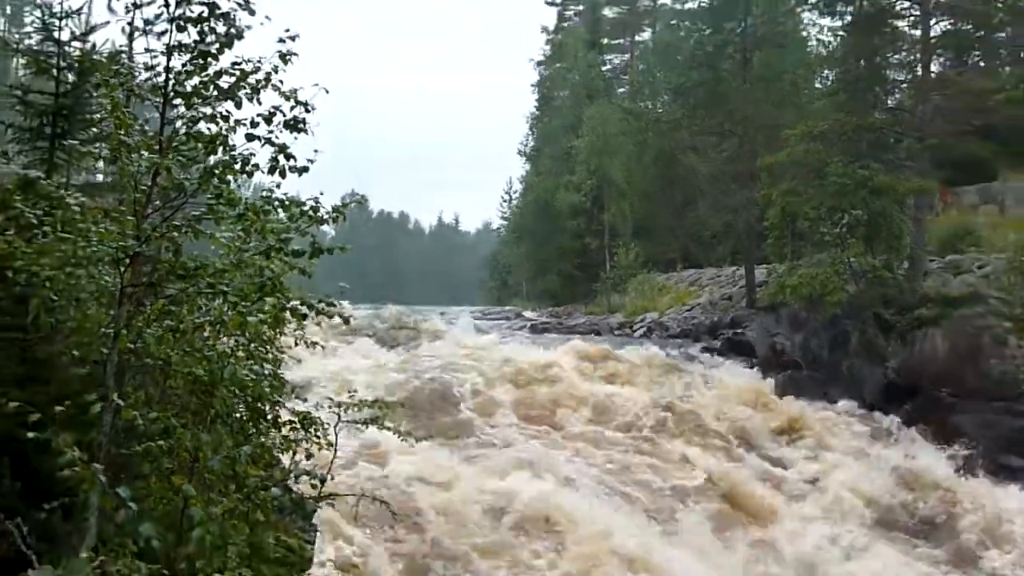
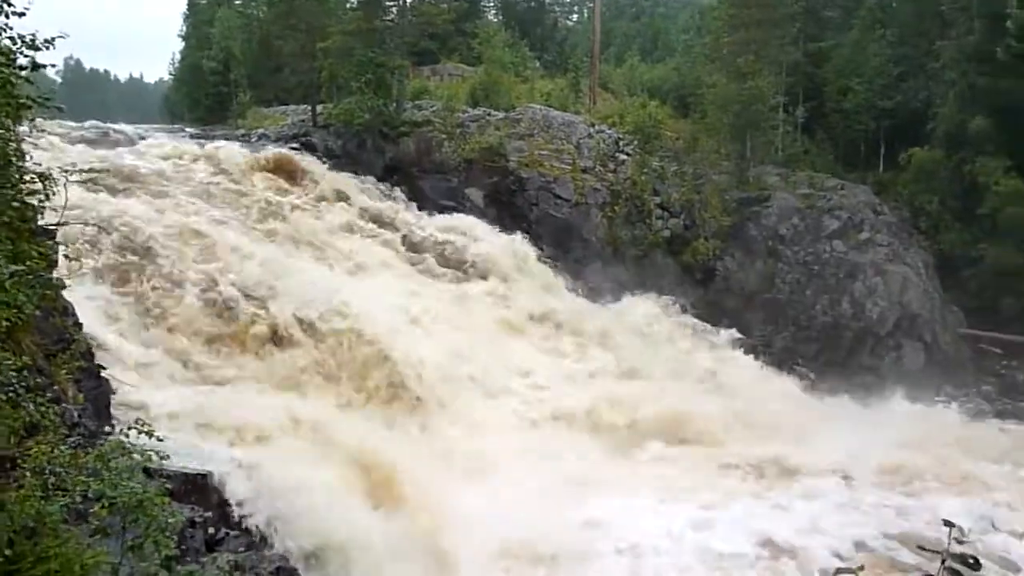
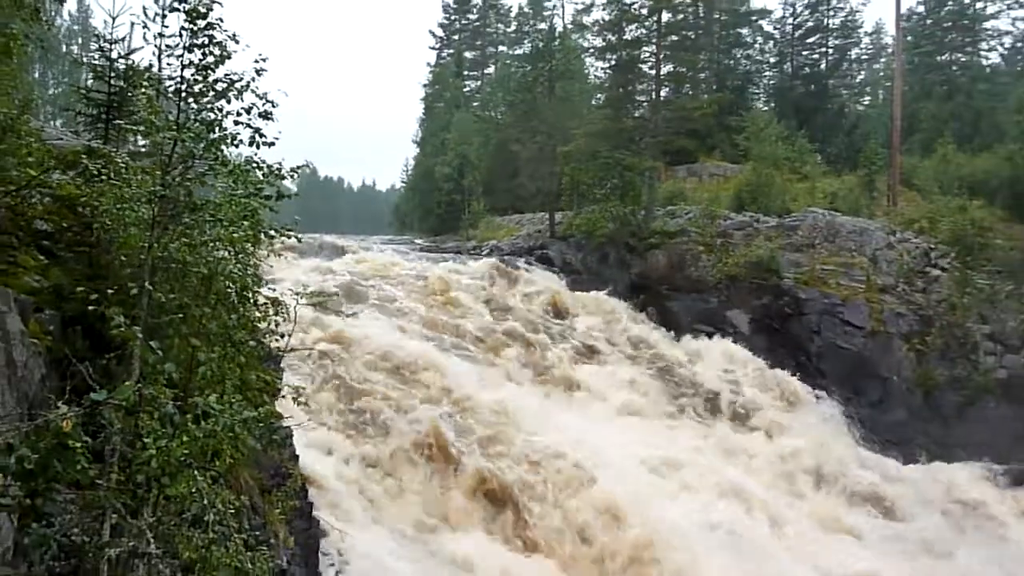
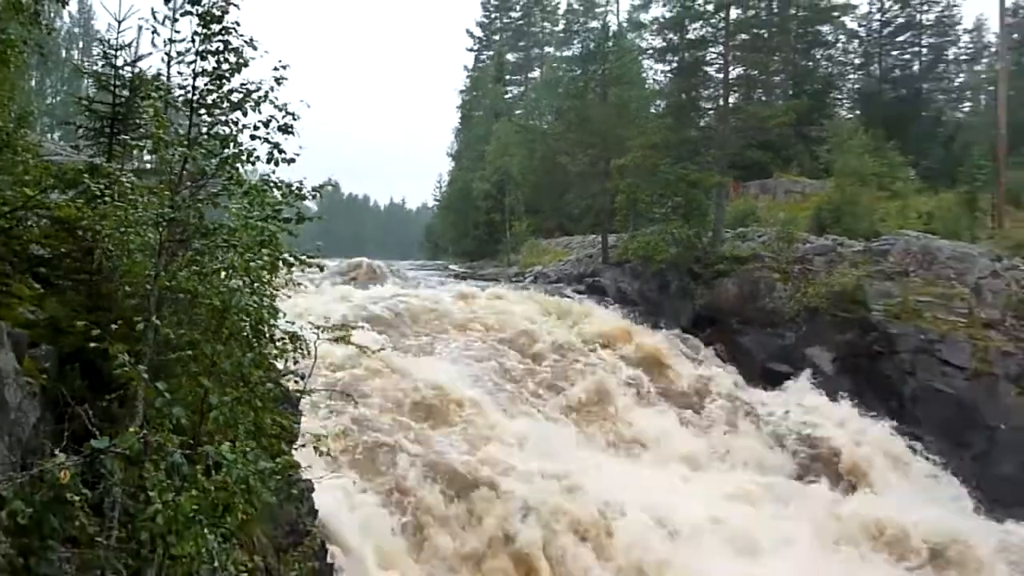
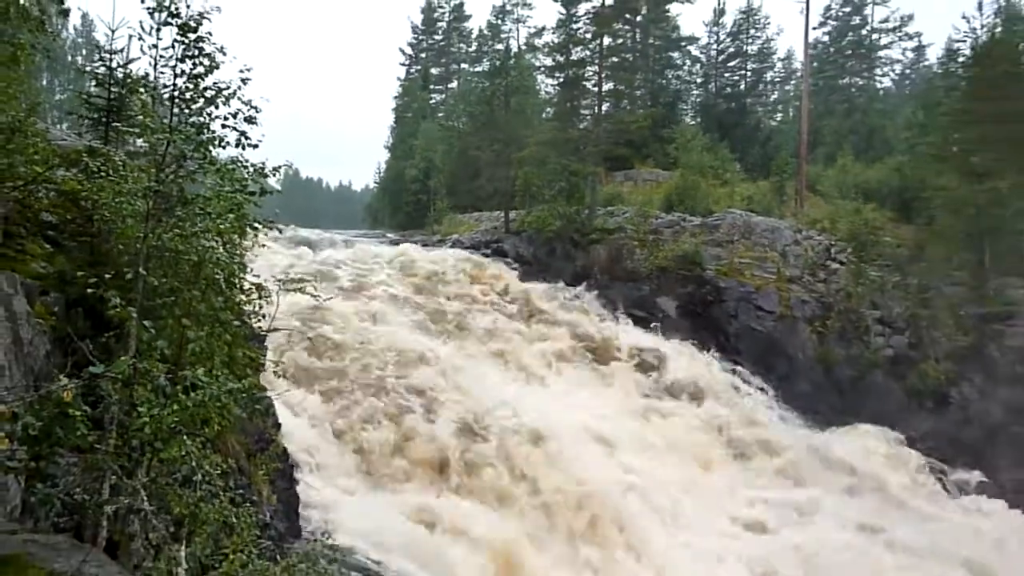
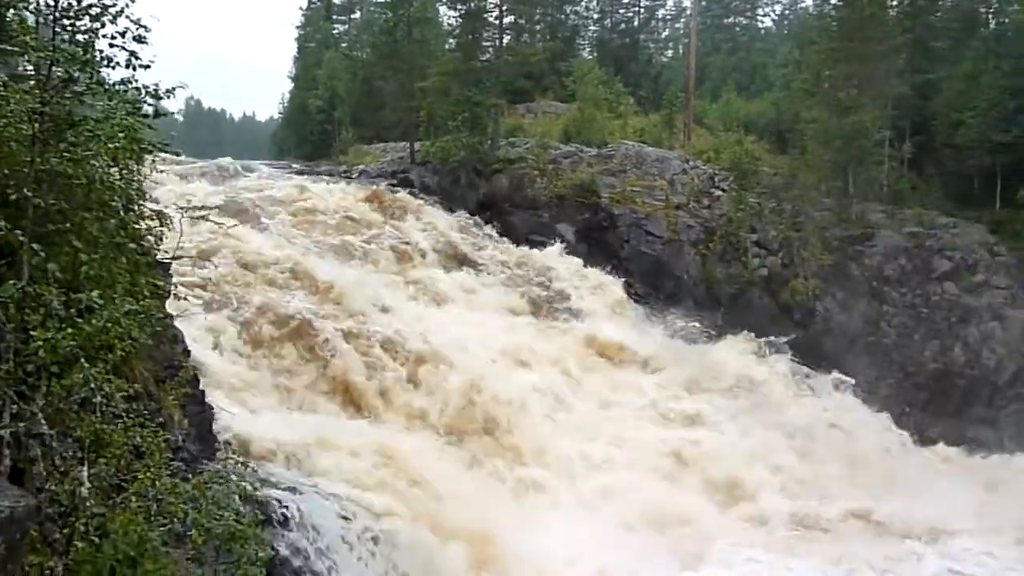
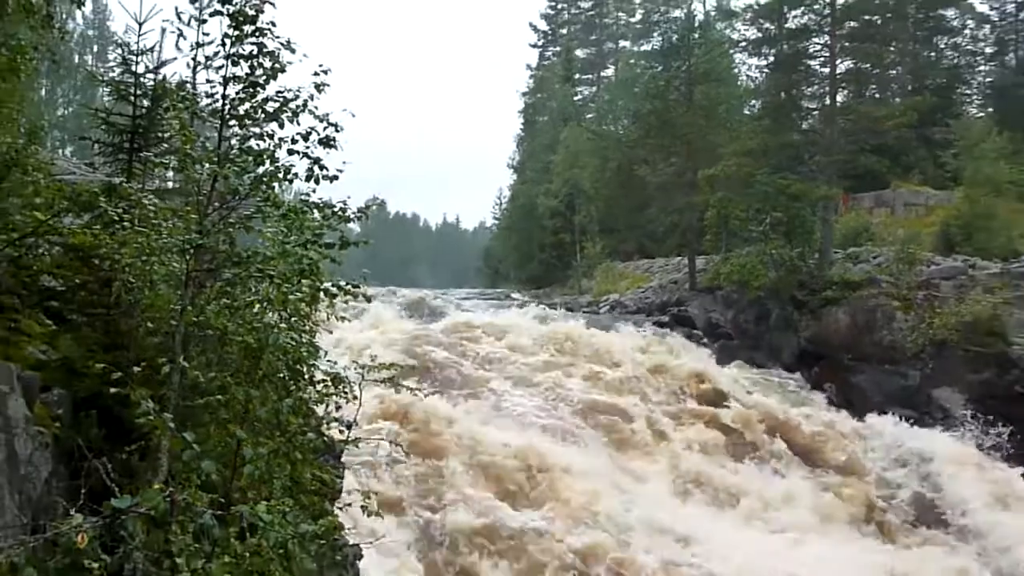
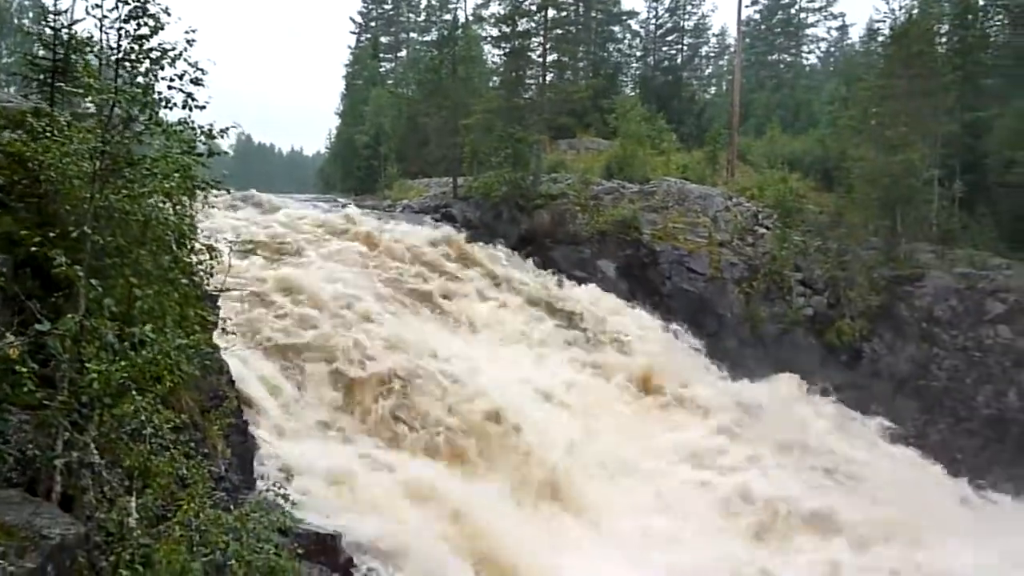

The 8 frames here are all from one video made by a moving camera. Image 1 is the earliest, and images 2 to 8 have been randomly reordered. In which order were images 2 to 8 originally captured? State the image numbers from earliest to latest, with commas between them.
7, 4, 3, 5, 8, 6, 2
